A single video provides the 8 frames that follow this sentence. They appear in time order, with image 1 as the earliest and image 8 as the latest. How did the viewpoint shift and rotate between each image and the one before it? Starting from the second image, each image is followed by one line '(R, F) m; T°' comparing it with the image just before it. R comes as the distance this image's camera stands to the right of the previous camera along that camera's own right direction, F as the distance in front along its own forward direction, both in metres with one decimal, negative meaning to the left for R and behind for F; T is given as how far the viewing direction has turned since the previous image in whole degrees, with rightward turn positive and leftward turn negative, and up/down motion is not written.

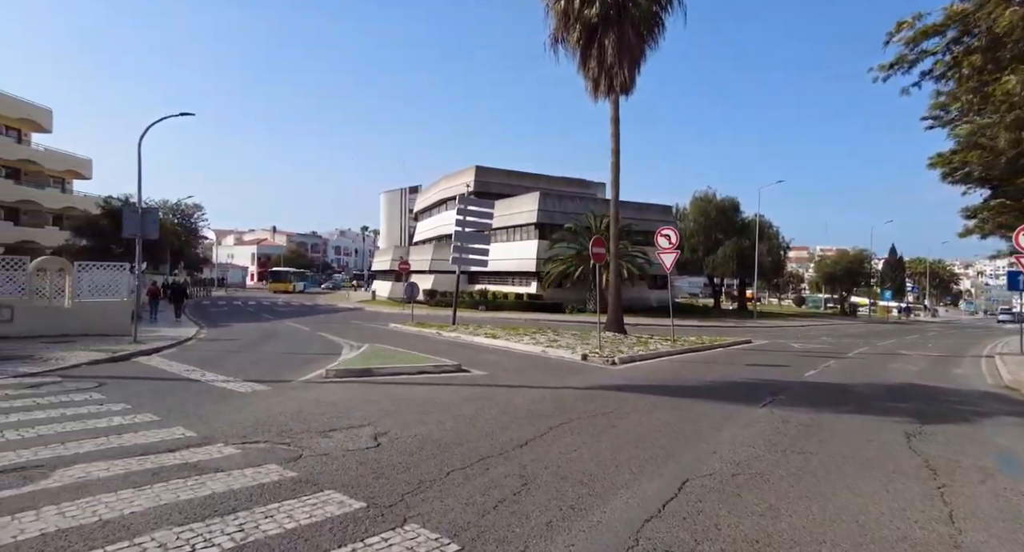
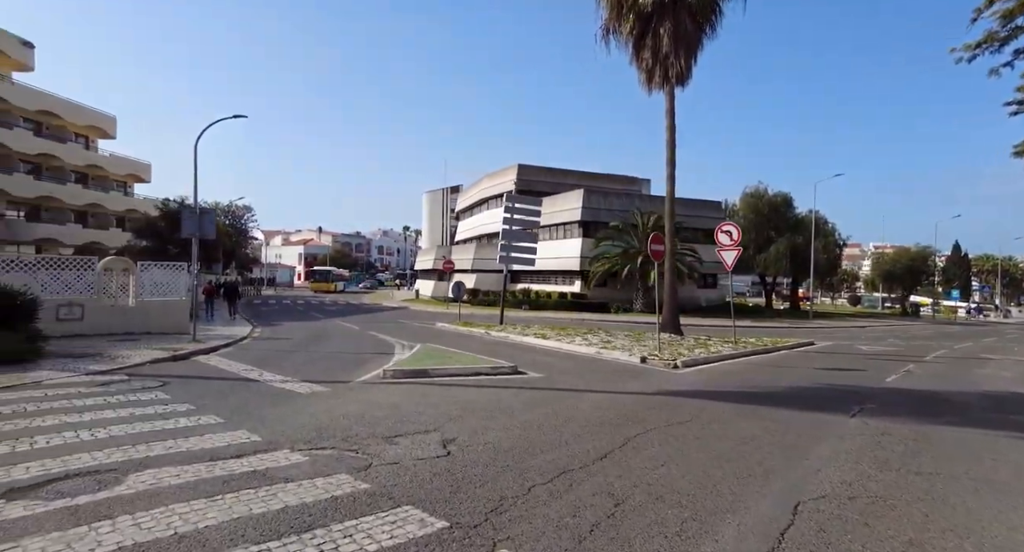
(-0.3, +0.3) m; -4°
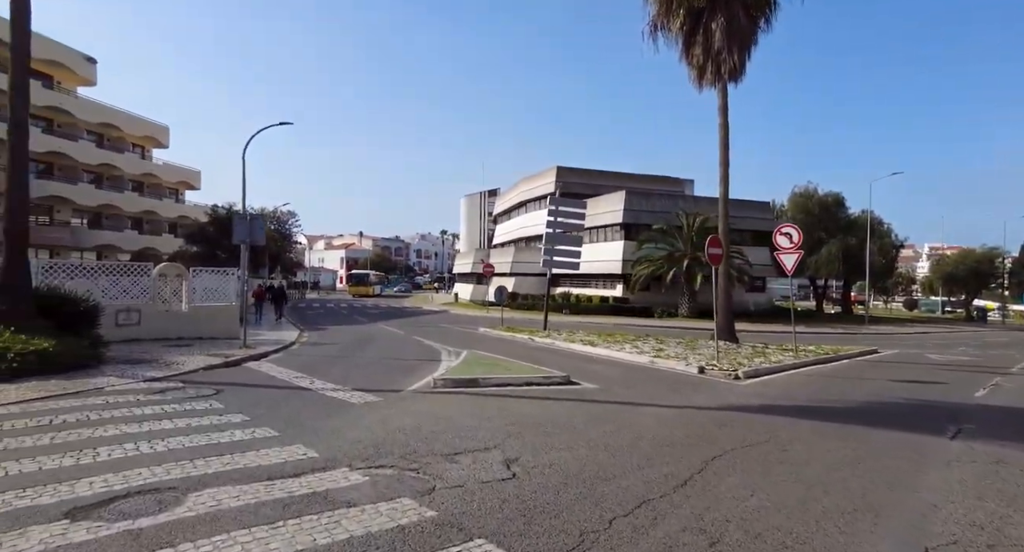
(-0.3, +0.3) m; -3°
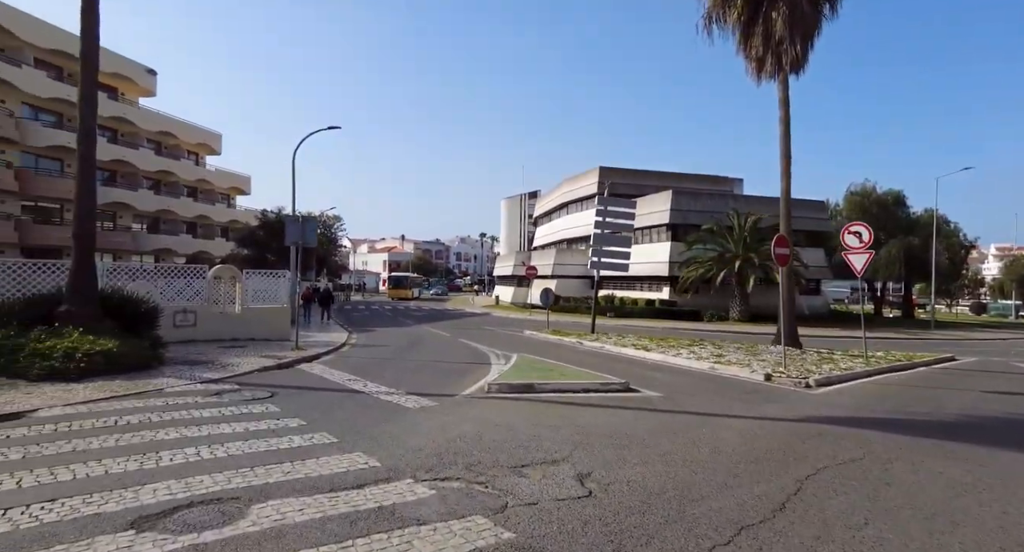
(-0.3, +0.3) m; -4°
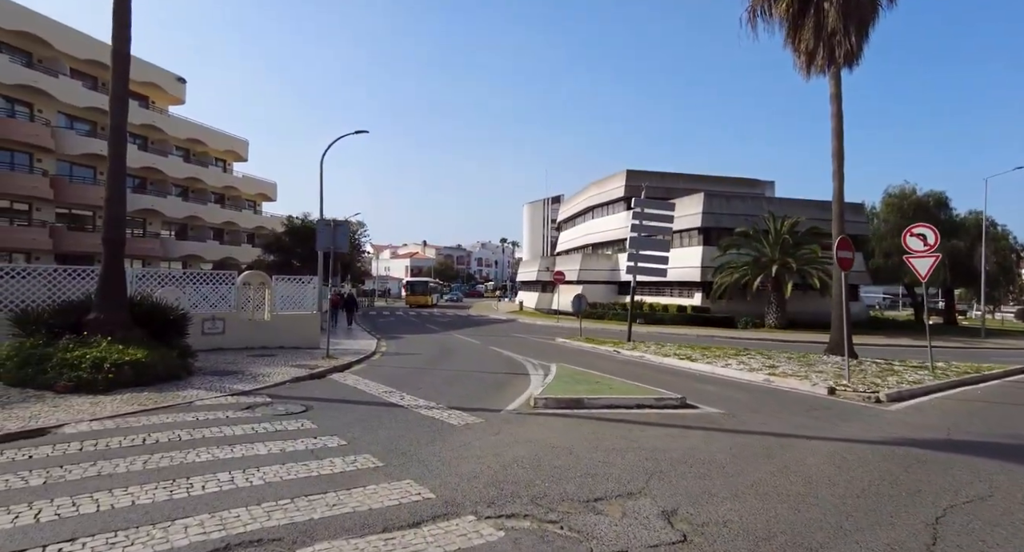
(-0.4, +0.7) m; -2°
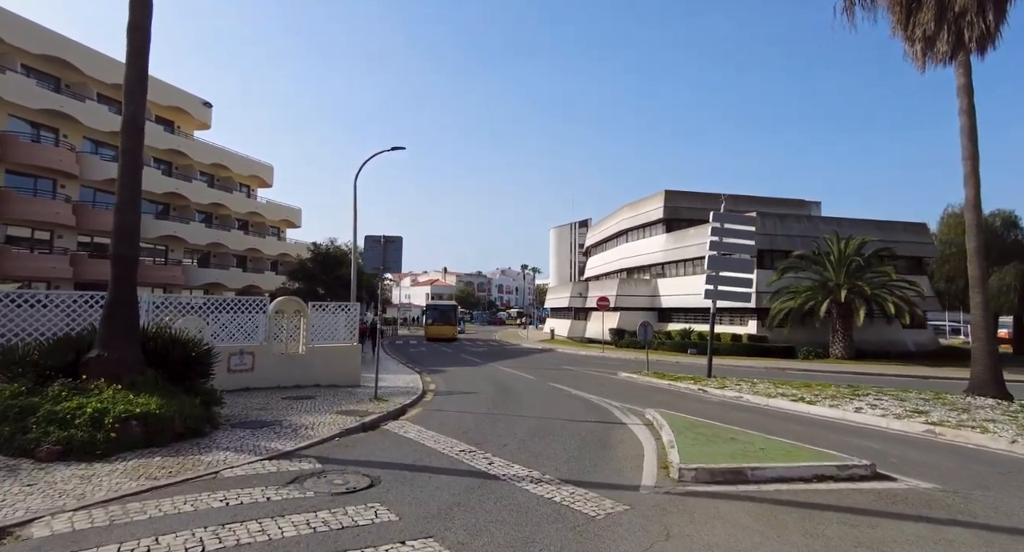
(-1.3, +2.4) m; -2°
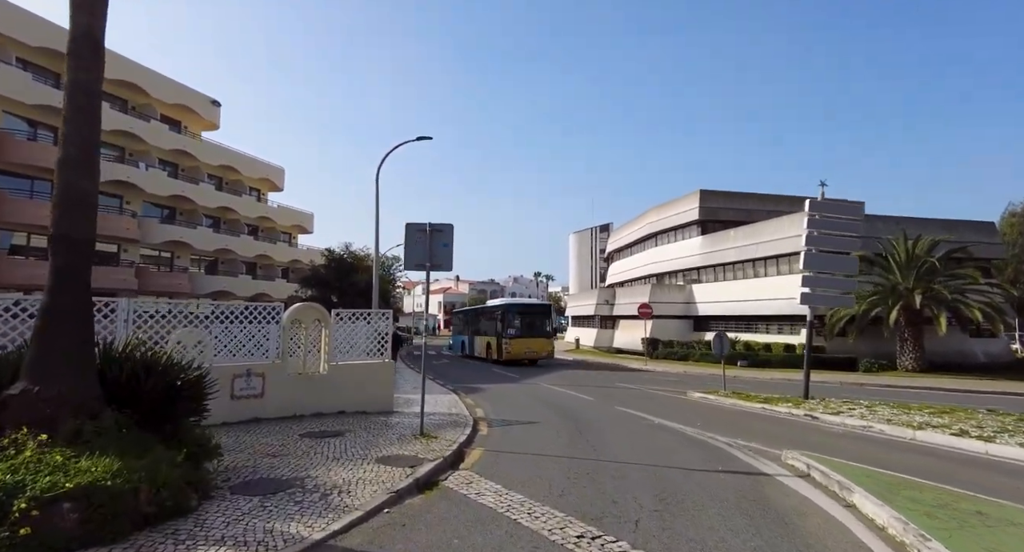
(-1.2, +3.0) m; -1°
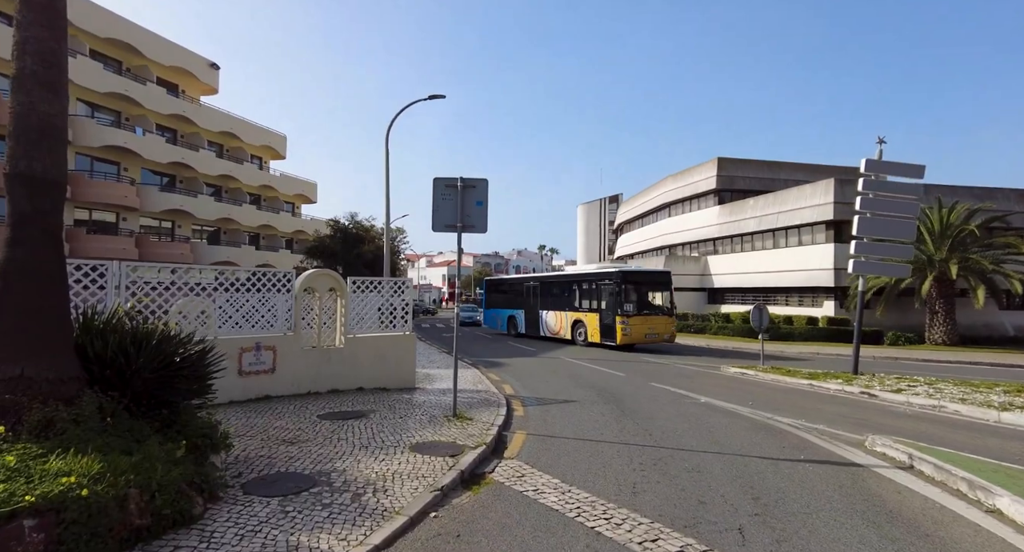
(-0.6, +1.2) m; 0°
